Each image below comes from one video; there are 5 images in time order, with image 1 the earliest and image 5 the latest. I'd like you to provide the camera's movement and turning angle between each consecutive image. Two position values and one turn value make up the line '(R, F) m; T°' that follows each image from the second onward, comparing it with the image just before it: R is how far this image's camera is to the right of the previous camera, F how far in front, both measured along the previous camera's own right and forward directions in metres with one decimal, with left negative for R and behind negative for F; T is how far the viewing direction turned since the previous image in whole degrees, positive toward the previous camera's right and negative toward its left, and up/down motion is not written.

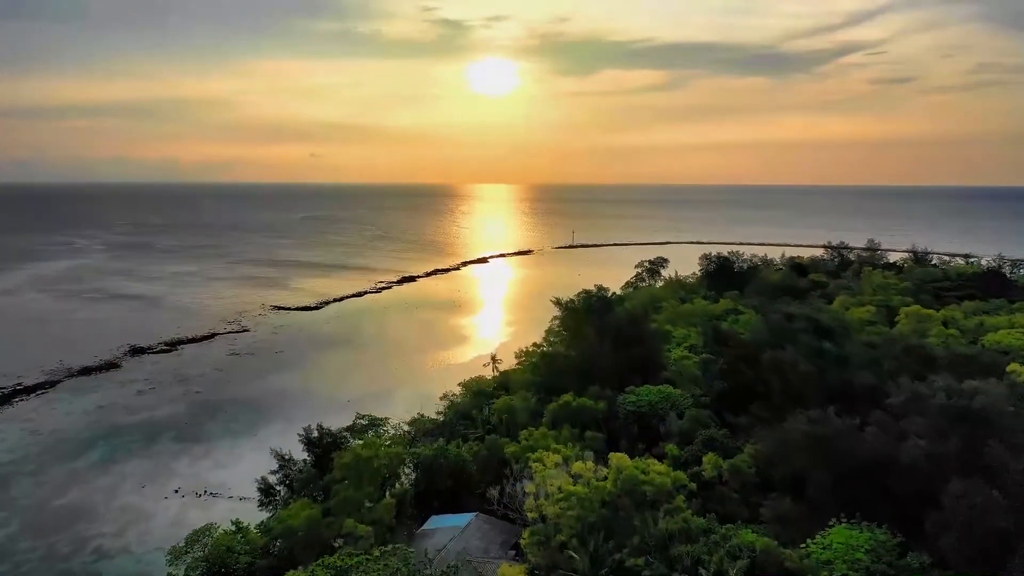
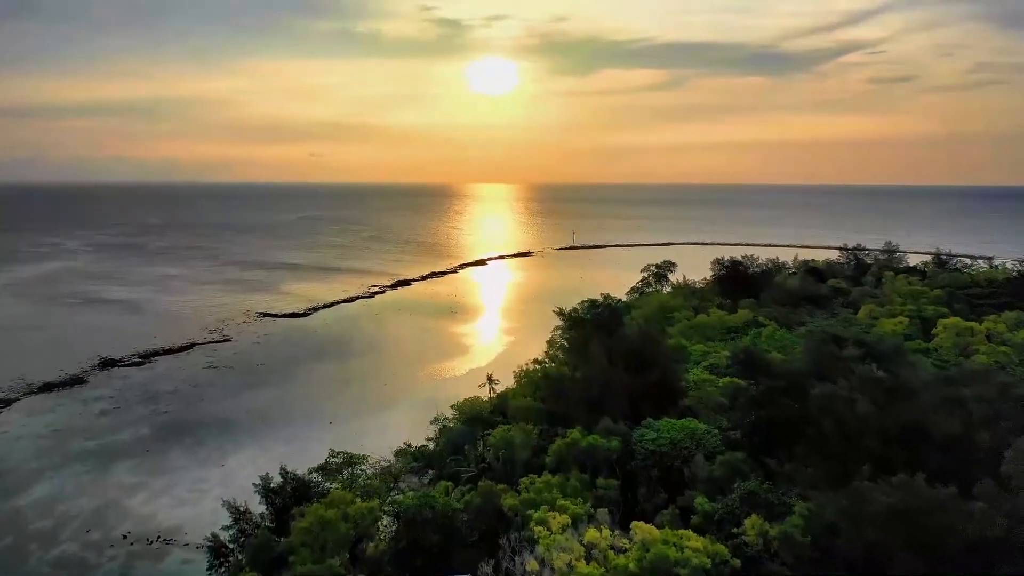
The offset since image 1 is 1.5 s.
(0.0, +2.5) m; 0°
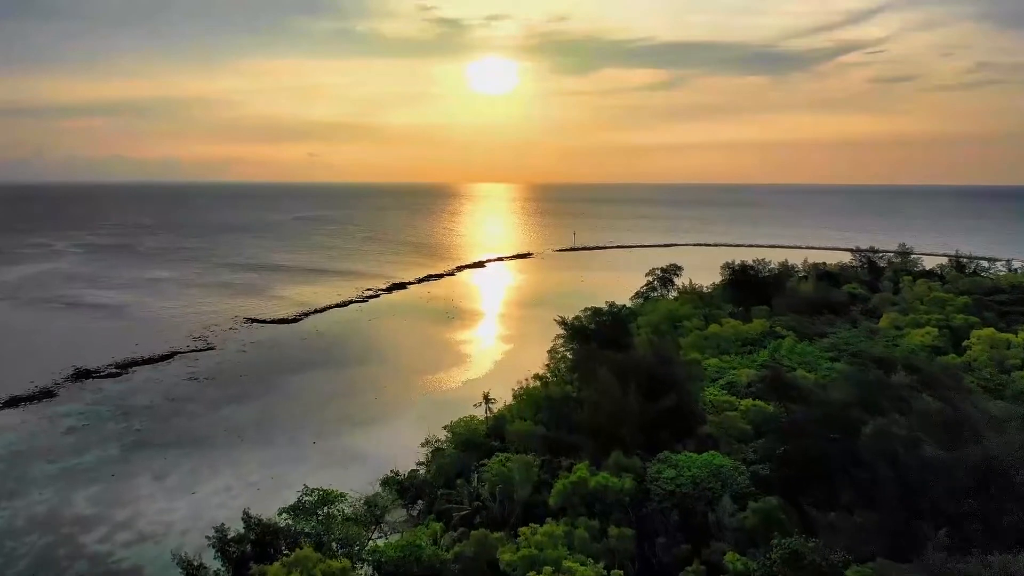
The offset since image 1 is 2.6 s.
(0.0, +1.9) m; 0°
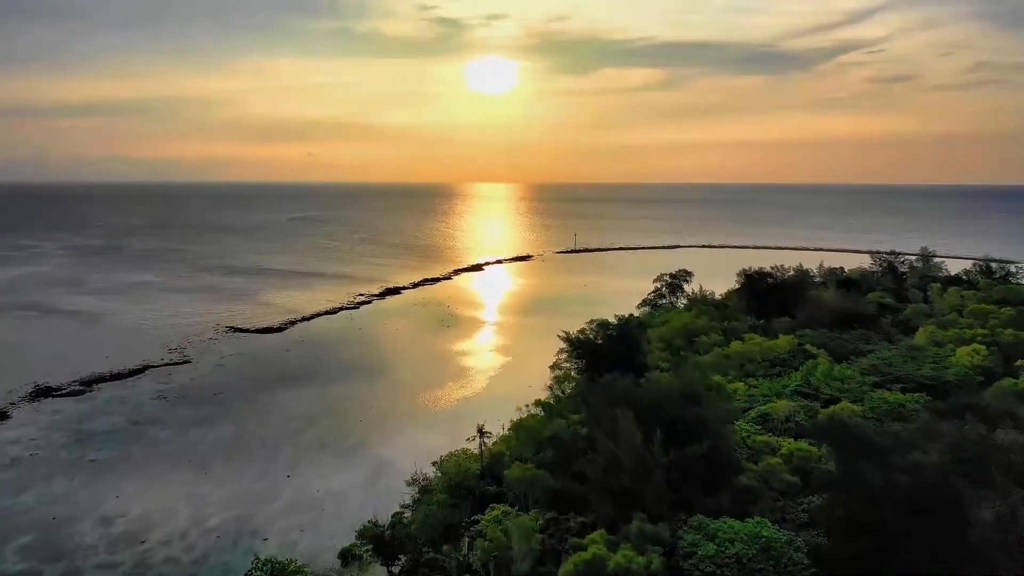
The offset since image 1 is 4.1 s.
(0.0, +2.6) m; 0°
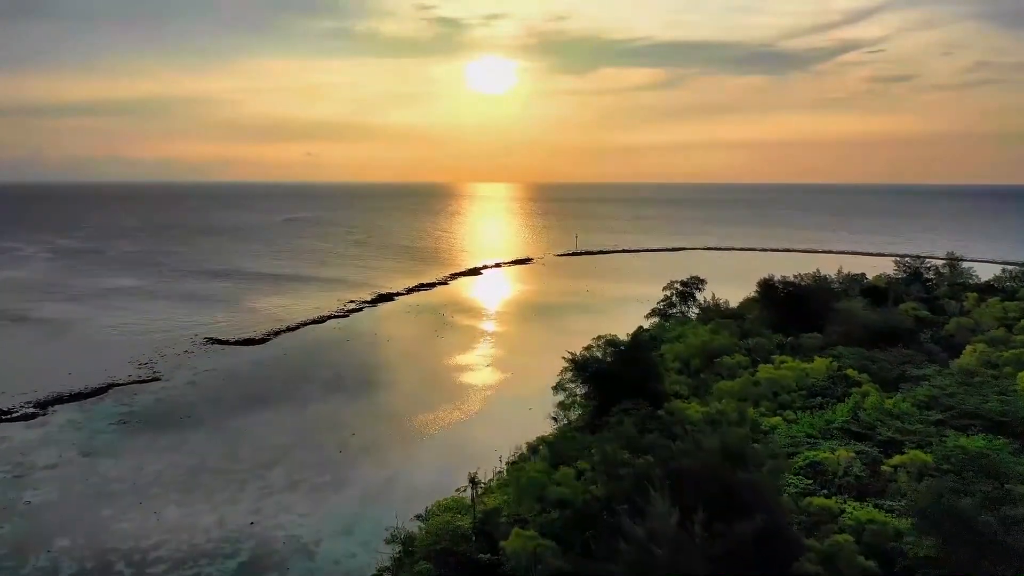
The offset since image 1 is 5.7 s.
(0.0, +2.8) m; 0°
